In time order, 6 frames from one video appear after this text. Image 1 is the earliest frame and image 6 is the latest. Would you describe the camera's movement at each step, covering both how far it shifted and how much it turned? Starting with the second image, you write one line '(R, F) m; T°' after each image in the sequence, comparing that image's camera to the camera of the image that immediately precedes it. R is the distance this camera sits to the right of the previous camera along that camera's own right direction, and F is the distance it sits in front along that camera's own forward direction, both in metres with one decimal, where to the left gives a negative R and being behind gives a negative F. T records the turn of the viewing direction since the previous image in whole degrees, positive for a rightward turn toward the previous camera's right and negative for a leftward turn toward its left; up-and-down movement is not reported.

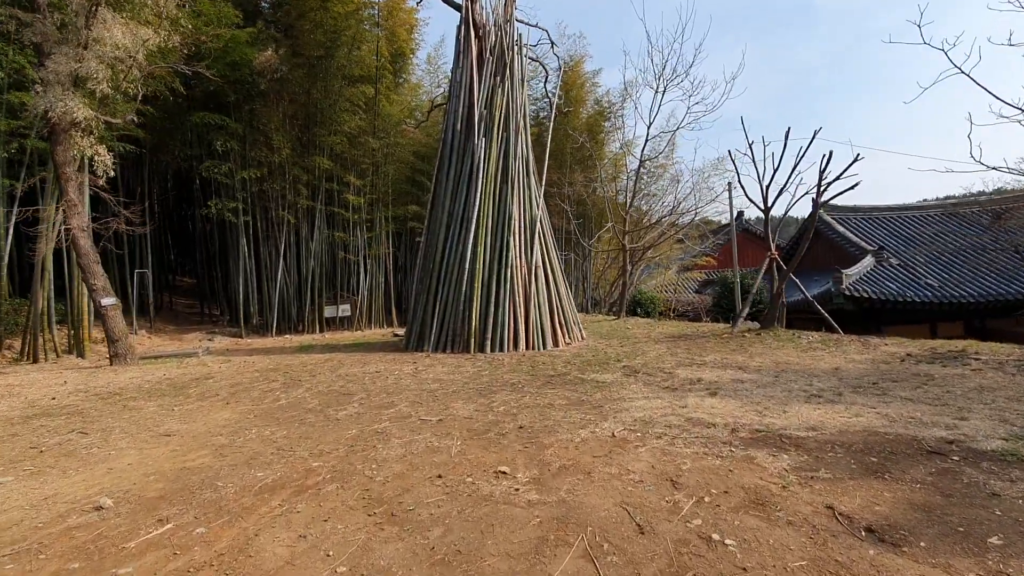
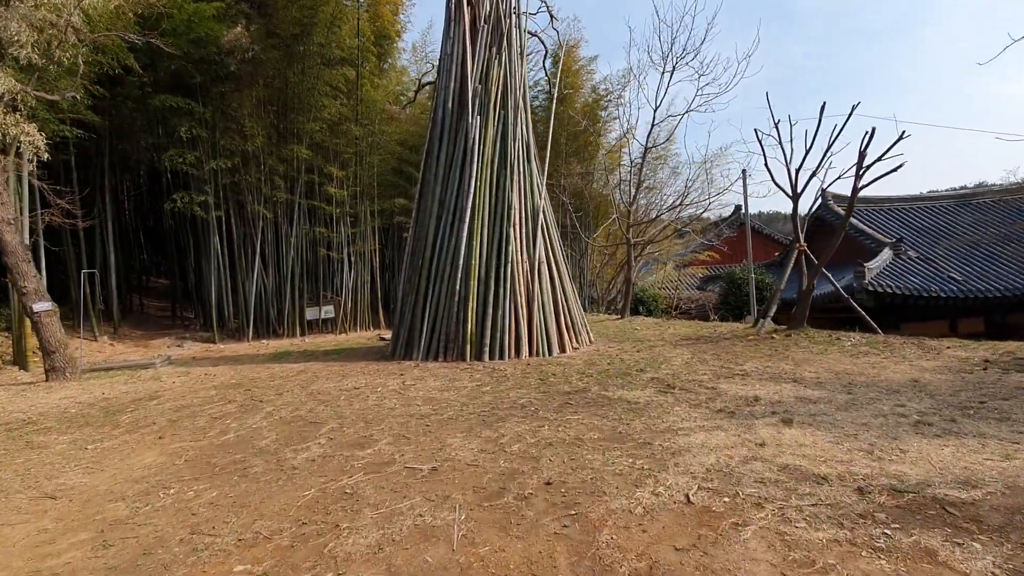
(-0.1, +0.6) m; +1°
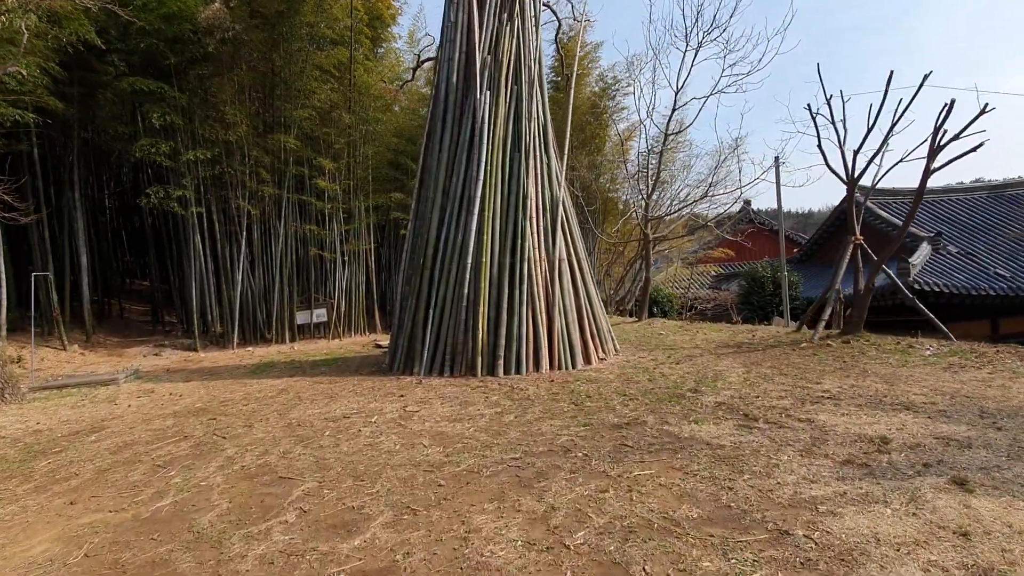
(-0.1, +0.6) m; 0°
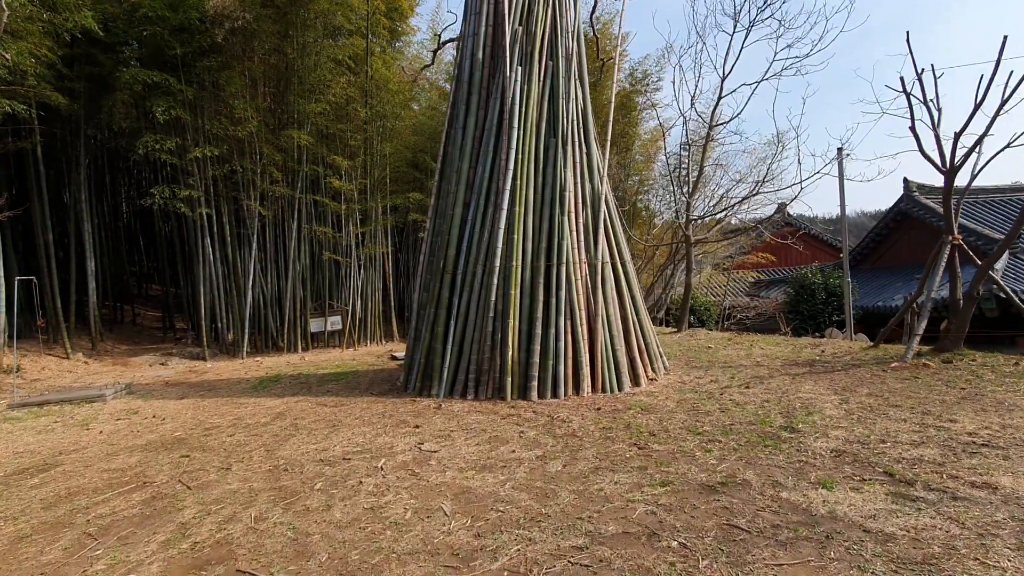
(-0.1, +0.6) m; -2°
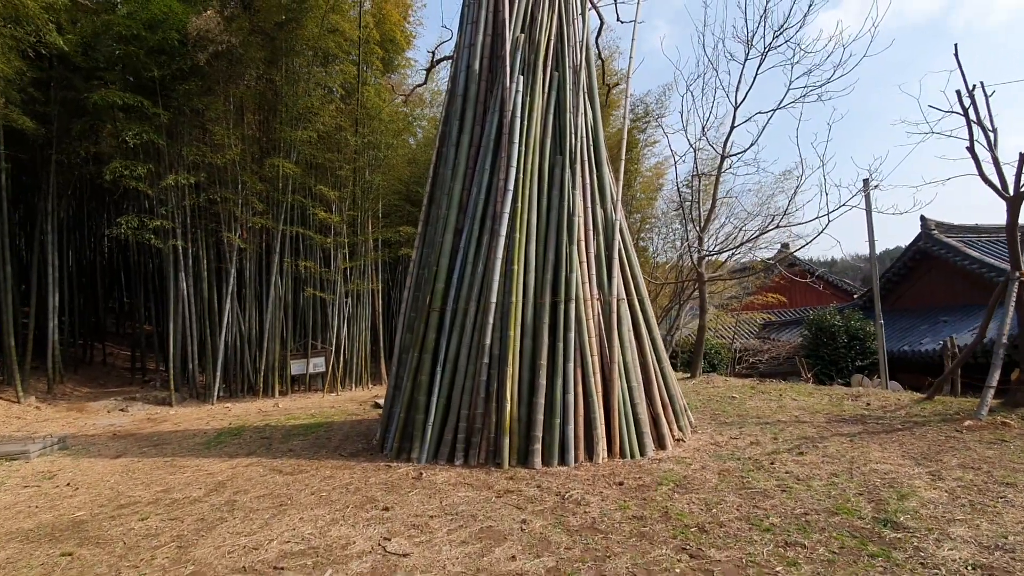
(0.0, +0.5) m; 0°
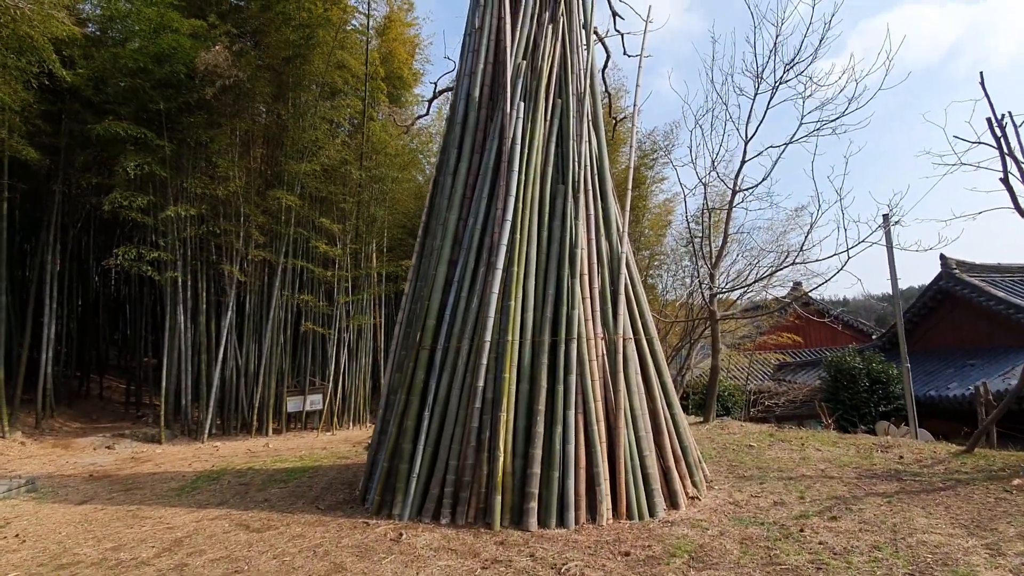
(+0.1, +0.2) m; -1°
